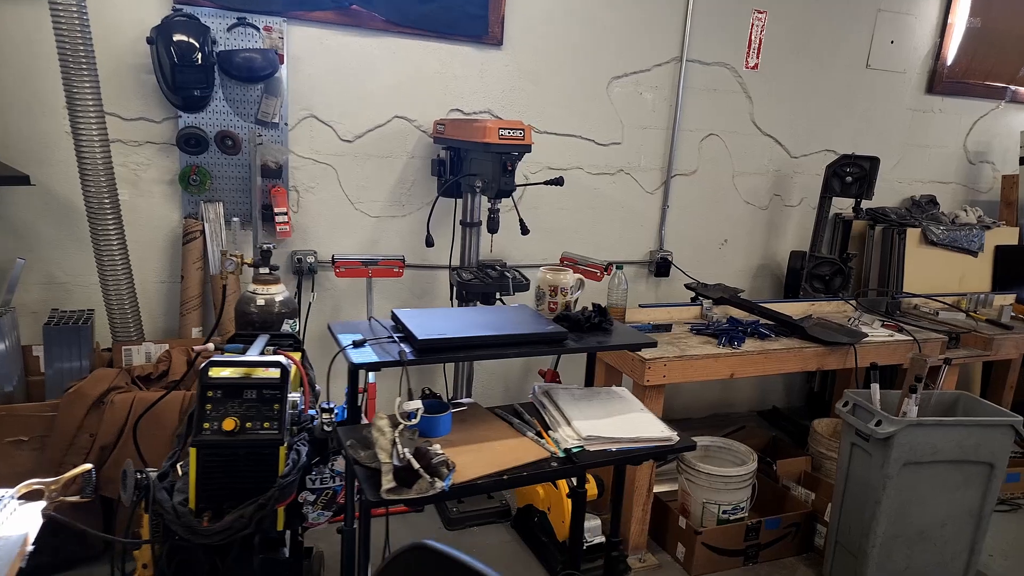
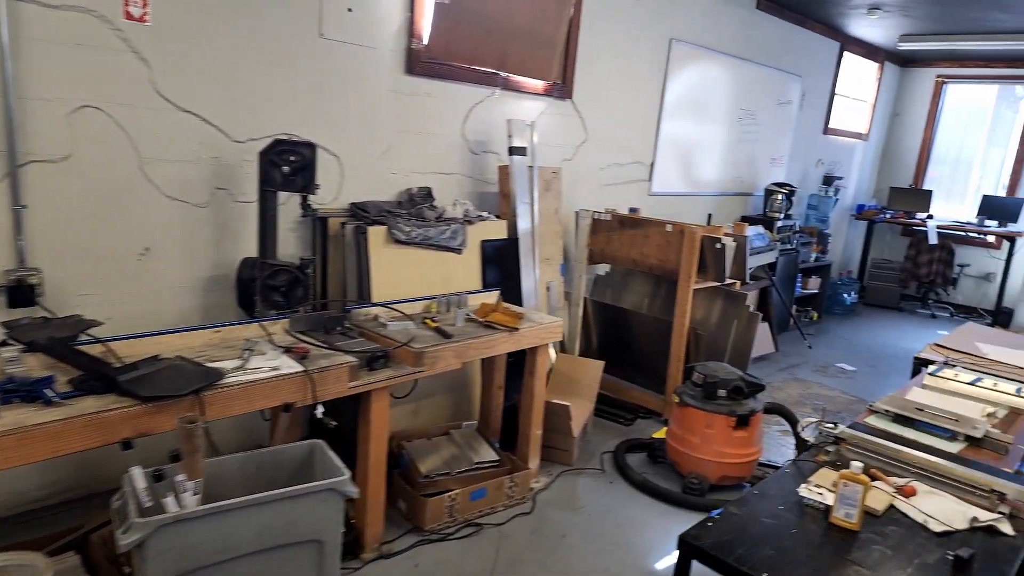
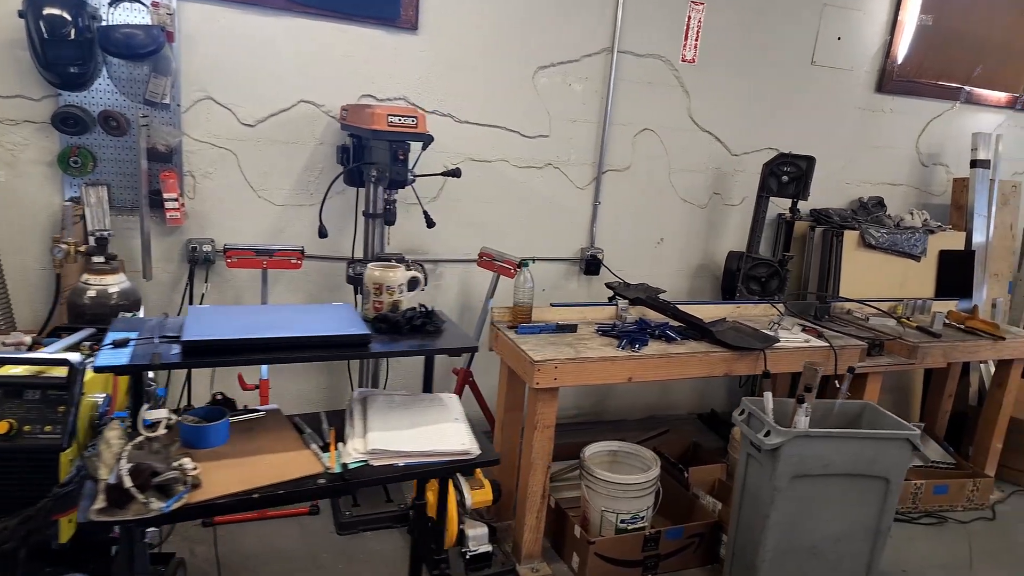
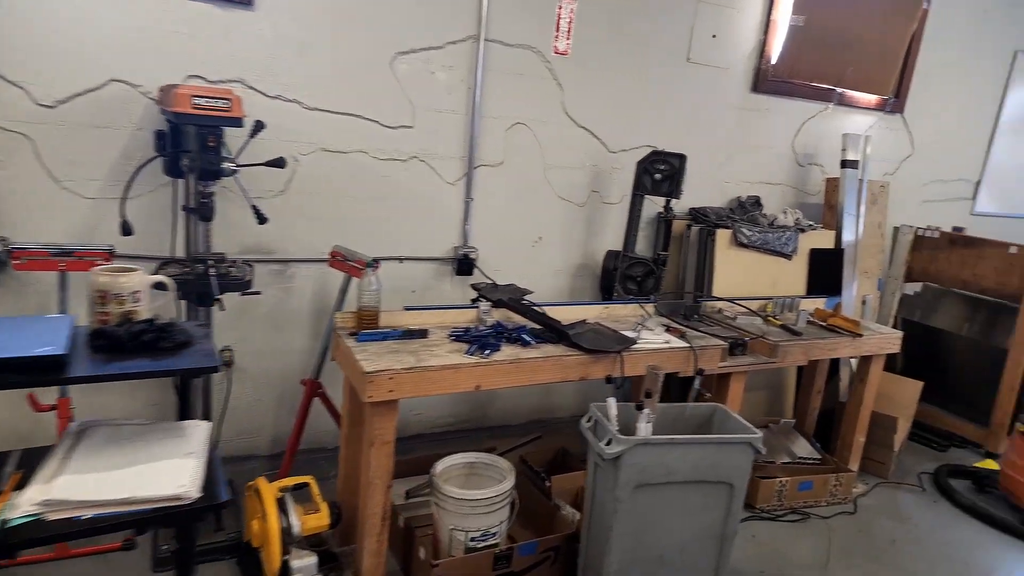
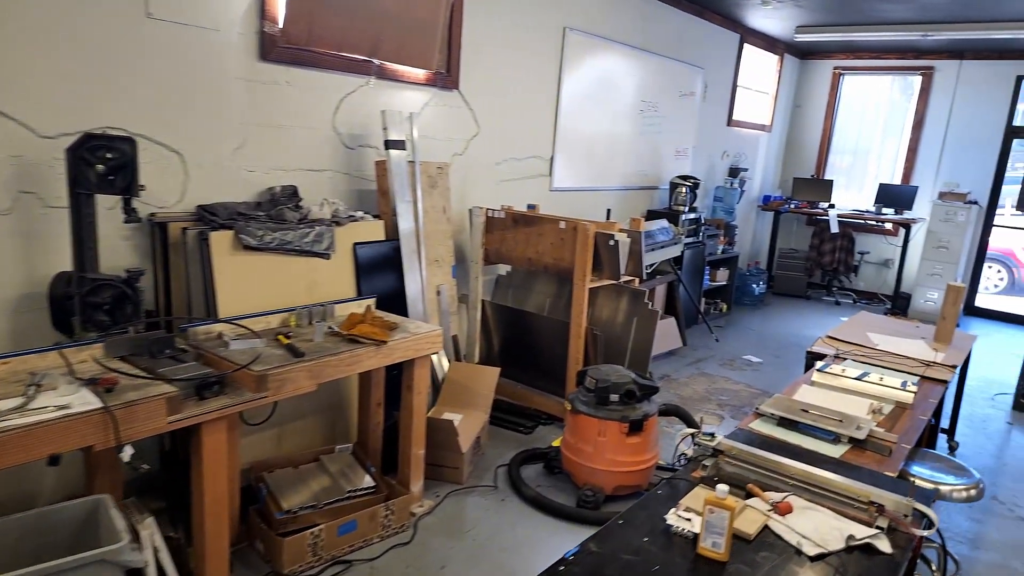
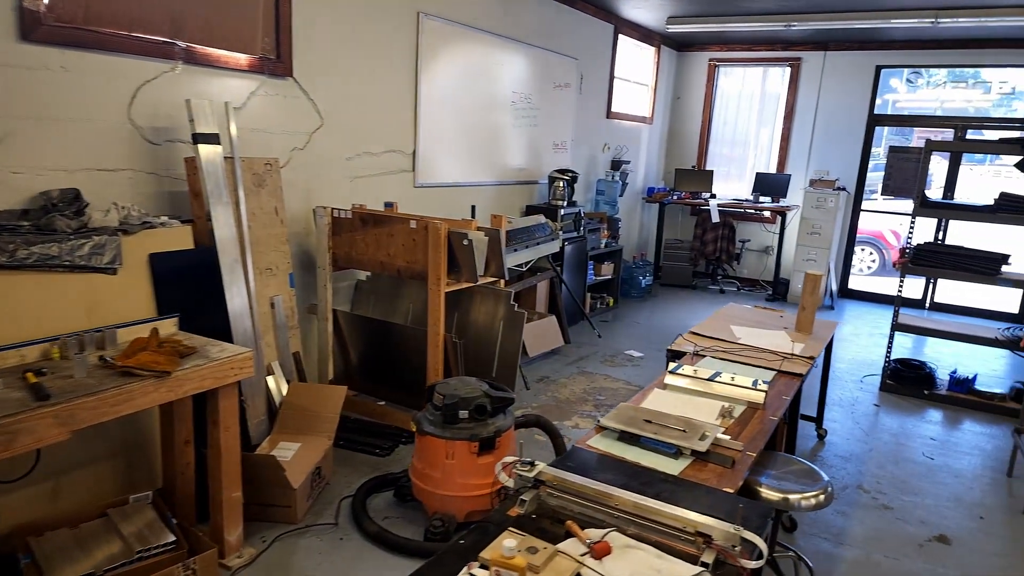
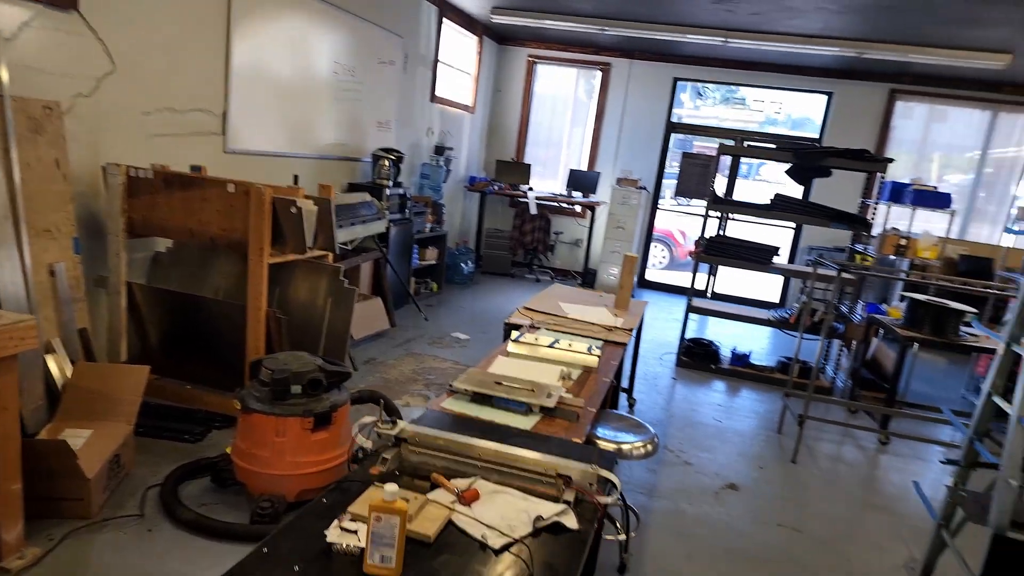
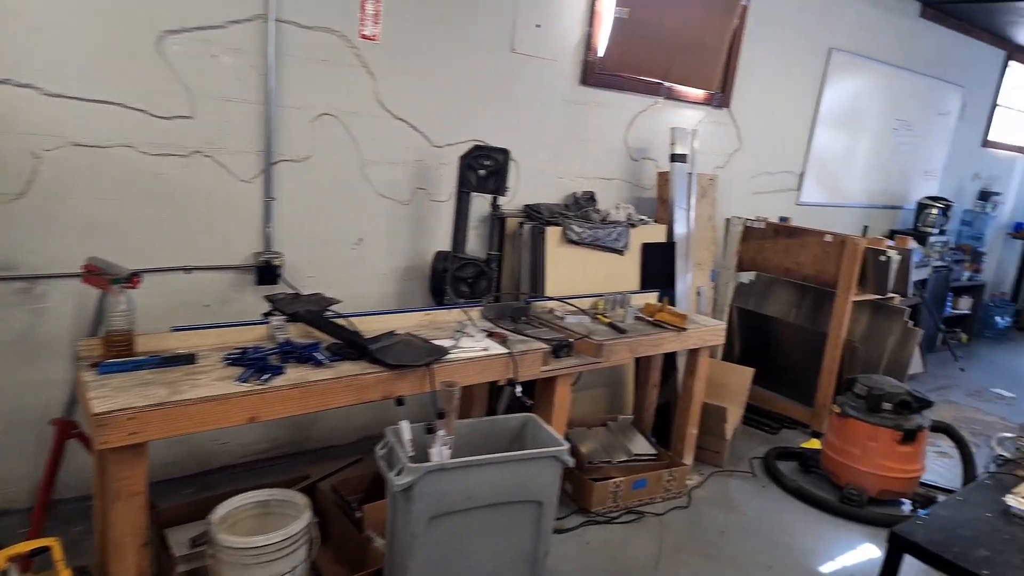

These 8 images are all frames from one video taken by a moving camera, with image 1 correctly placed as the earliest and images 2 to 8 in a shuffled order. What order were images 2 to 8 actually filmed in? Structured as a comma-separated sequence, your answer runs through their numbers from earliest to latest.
3, 4, 8, 2, 5, 6, 7
